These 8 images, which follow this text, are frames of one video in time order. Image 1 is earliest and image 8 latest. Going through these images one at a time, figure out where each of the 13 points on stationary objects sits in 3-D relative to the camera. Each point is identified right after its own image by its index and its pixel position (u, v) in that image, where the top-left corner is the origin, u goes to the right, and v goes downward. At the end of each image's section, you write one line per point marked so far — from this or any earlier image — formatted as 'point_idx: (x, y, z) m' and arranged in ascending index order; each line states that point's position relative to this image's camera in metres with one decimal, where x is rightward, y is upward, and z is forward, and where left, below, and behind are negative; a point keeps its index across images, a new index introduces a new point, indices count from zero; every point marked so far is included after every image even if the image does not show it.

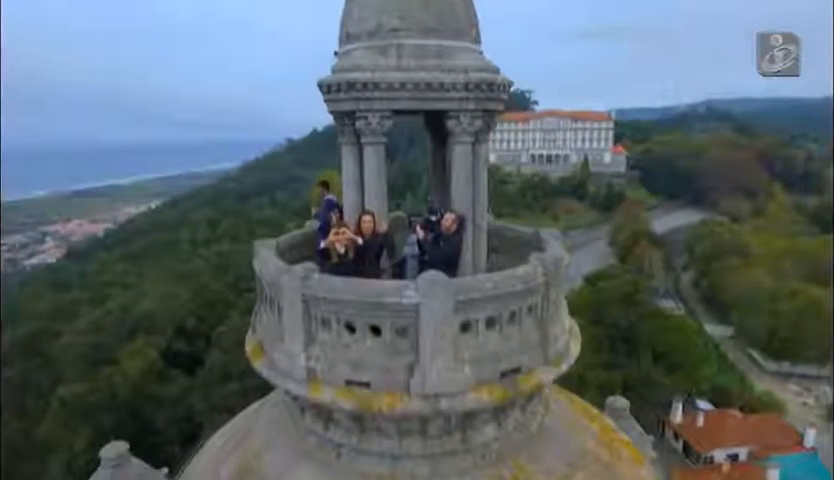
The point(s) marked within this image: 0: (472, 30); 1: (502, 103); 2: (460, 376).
0: (+0.6, +2.3, +7.8) m
1: (+0.9, +1.5, +7.8) m
2: (+0.4, -1.3, +6.7) m
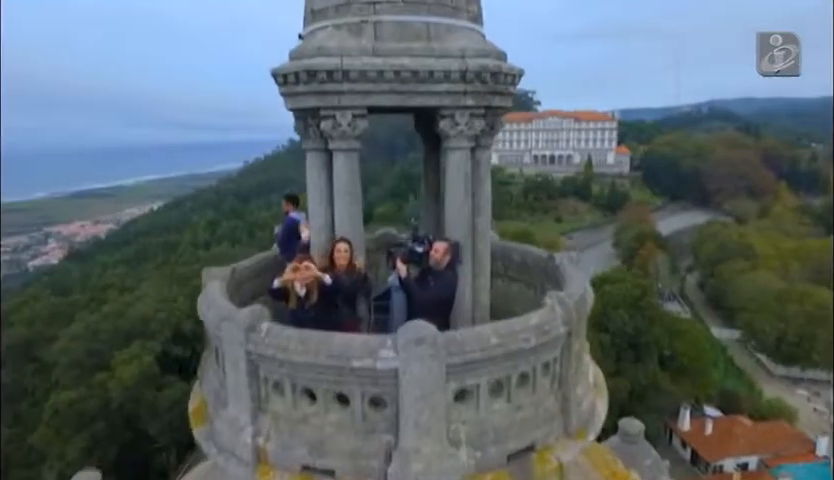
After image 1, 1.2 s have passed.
0: (+0.5, +2.0, +6.1) m
1: (+0.8, +1.2, +6.1) m
2: (+0.3, -1.5, +5.0) m
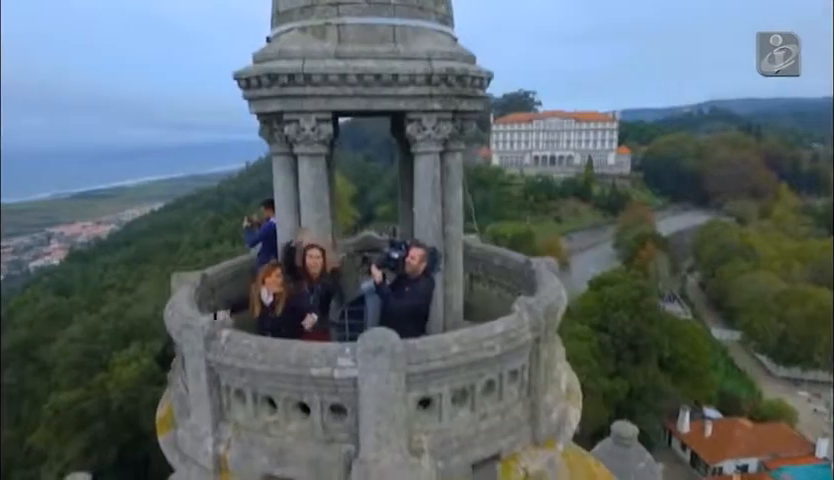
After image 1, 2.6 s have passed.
0: (+0.2, +1.9, +6.0) m
1: (+0.5, +1.2, +6.0) m
2: (0.0, -1.6, +4.9) m
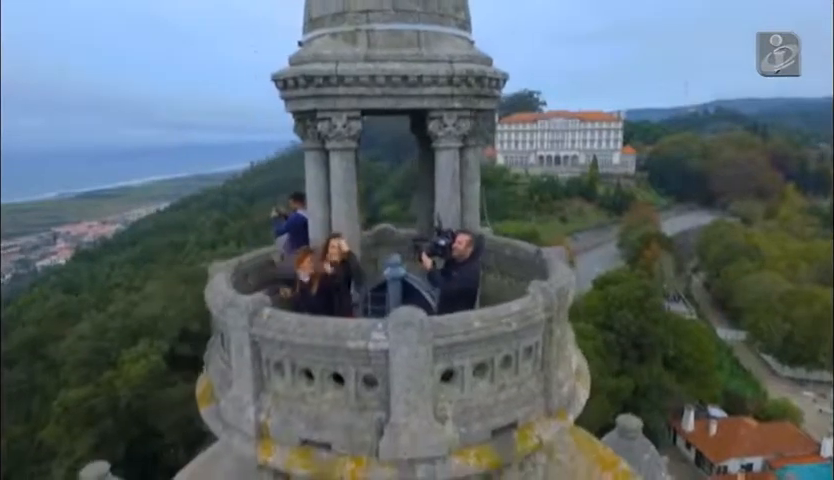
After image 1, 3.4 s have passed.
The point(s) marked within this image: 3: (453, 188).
0: (+0.4, +2.1, +6.6) m
1: (+0.7, +1.3, +6.6) m
2: (+0.2, -1.5, +5.4) m
3: (+0.3, +0.5, +6.7) m
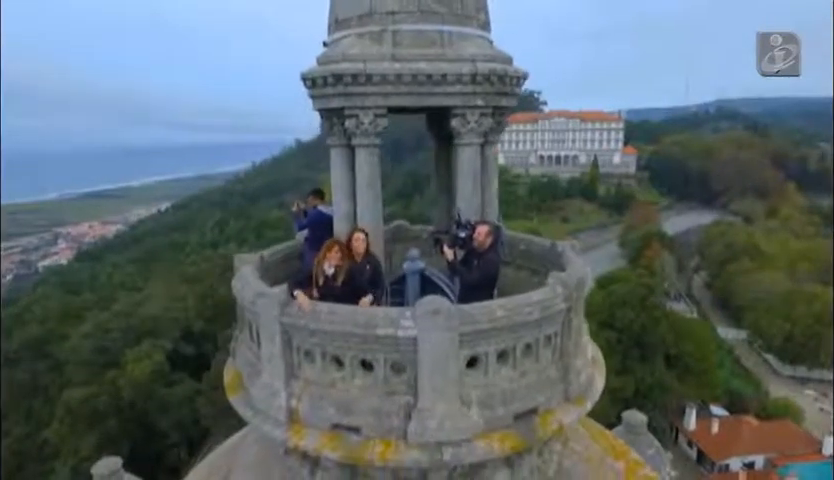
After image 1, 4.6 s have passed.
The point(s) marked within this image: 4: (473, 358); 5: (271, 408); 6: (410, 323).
0: (+0.6, +2.1, +6.8) m
1: (+0.9, +1.3, +6.8) m
2: (+0.4, -1.4, +5.7) m
3: (+0.5, +0.6, +7.0) m
4: (+0.5, -1.0, +5.8) m
5: (-1.2, -1.4, +6.1) m
6: (0.0, -0.7, +5.6) m
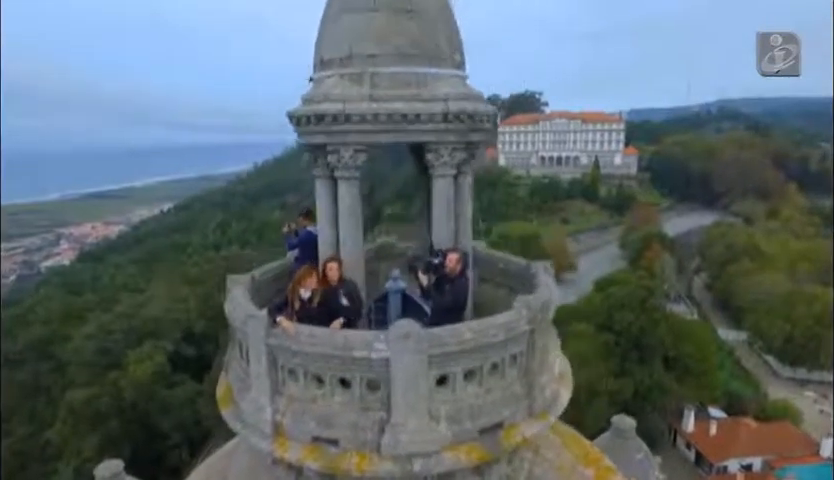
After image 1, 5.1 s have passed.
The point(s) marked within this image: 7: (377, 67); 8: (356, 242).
0: (+0.4, +1.9, +7.3) m
1: (+0.7, +1.1, +7.3) m
2: (+0.2, -1.7, +6.2) m
3: (+0.3, +0.3, +7.5) m
4: (+0.2, -1.2, +6.4) m
5: (-1.5, -1.7, +6.7) m
6: (-0.3, -0.9, +6.1) m
7: (-0.4, +1.7, +7.0) m
8: (-0.6, 0.0, +7.5) m
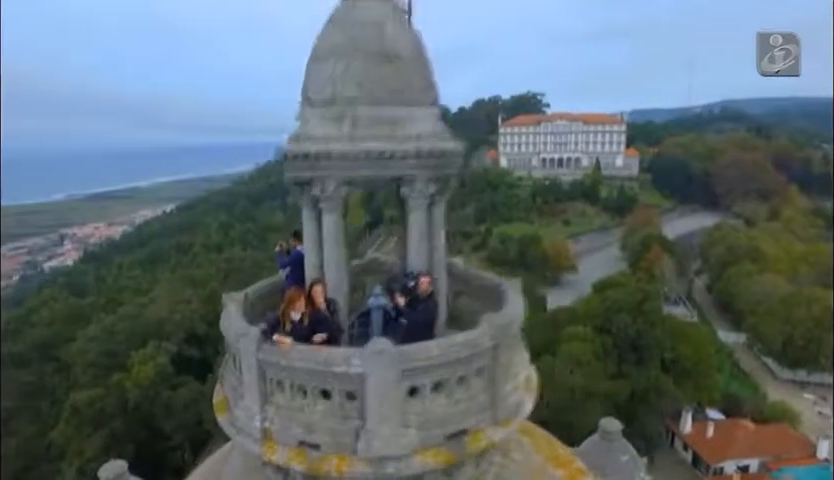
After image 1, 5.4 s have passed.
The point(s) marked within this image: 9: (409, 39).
0: (+0.1, +1.6, +8.1) m
1: (+0.4, +0.8, +8.1) m
2: (-0.1, -1.9, +7.0) m
3: (+0.1, 0.0, +8.3) m
4: (0.0, -1.5, +7.1) m
5: (-1.7, -1.9, +7.4) m
6: (-0.5, -1.2, +6.9) m
7: (-0.7, +1.4, +7.8) m
8: (-0.9, -0.3, +8.3) m
9: (-0.1, +2.2, +7.9) m
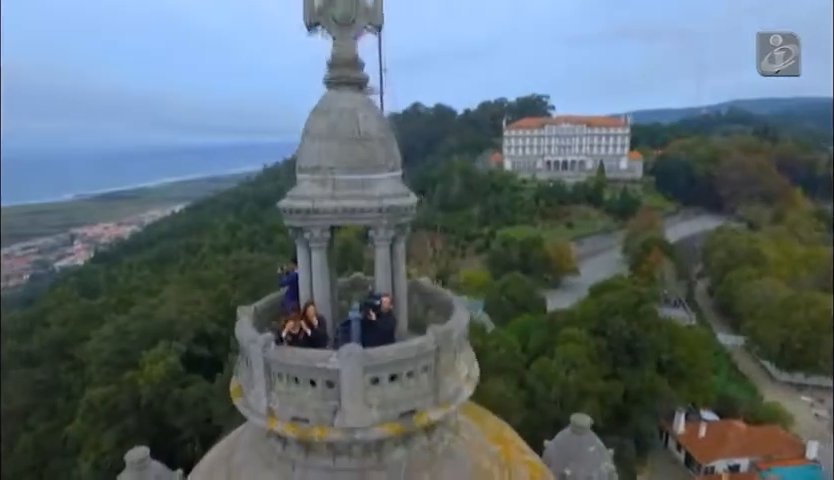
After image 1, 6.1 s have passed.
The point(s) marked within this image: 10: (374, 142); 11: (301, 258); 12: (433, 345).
0: (-0.4, +1.1, +10.9) m
1: (-0.1, +0.4, +10.9) m
2: (-0.7, -2.4, +9.8) m
3: (-0.5, -0.4, +11.1) m
4: (-0.6, -1.9, +9.9) m
5: (-2.3, -2.4, +10.3) m
6: (-1.1, -1.6, +9.7) m
7: (-1.2, +1.0, +10.6) m
8: (-1.4, -0.7, +11.1) m
9: (-0.6, +1.7, +10.7) m
10: (-0.6, +1.5, +10.6) m
11: (-1.8, -0.3, +11.1) m
12: (+0.2, -1.5, +10.3) m
